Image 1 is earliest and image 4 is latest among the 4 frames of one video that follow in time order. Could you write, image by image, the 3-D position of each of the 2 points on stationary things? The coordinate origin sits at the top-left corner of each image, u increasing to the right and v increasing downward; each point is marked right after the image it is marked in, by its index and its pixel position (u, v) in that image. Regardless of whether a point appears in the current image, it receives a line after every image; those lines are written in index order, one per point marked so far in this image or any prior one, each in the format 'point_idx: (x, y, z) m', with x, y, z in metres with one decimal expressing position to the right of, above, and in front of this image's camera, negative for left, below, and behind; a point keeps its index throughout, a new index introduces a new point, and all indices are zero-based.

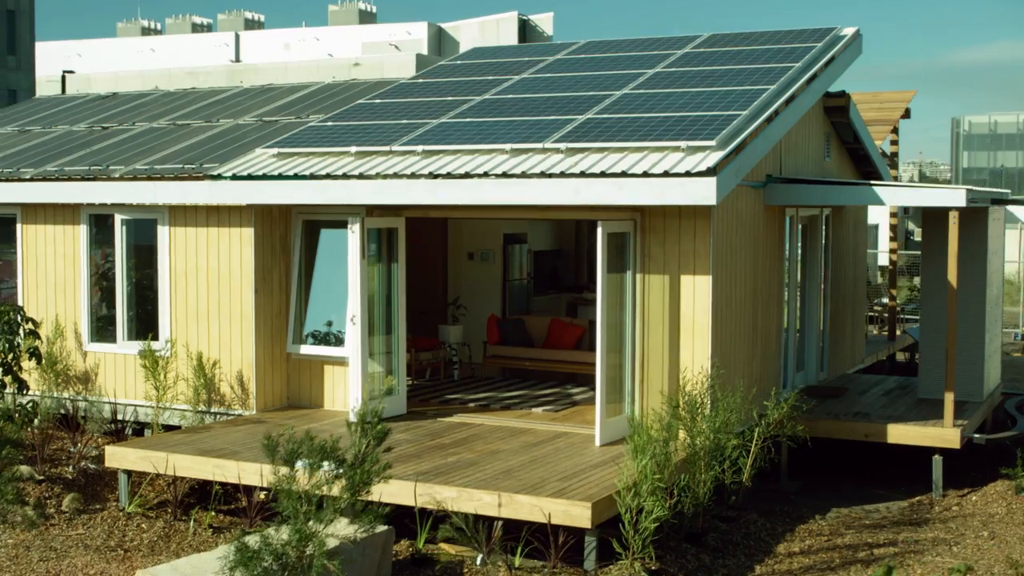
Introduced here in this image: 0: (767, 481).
0: (+2.6, -1.9, +11.1) m
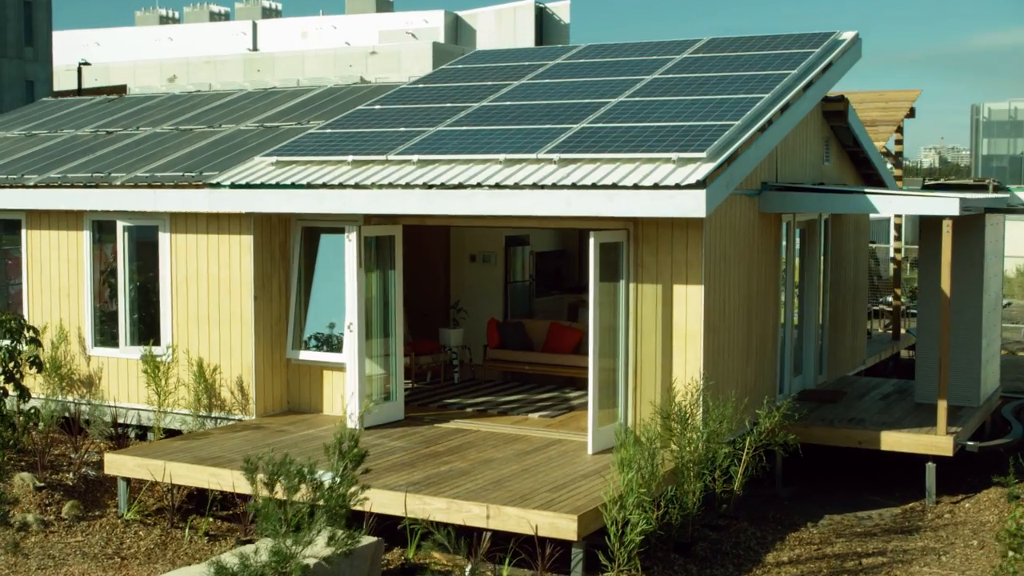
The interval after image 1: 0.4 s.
0: (+2.5, -2.0, +11.2) m
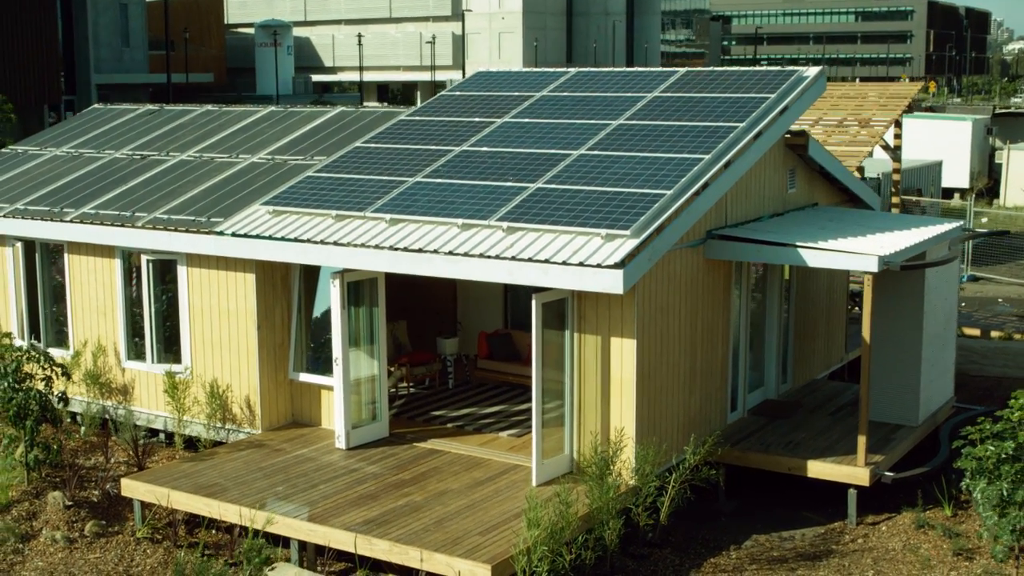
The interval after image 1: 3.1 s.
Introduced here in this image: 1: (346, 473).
0: (+2.1, -2.4, +12.5) m
1: (-1.7, -1.9, +11.7) m
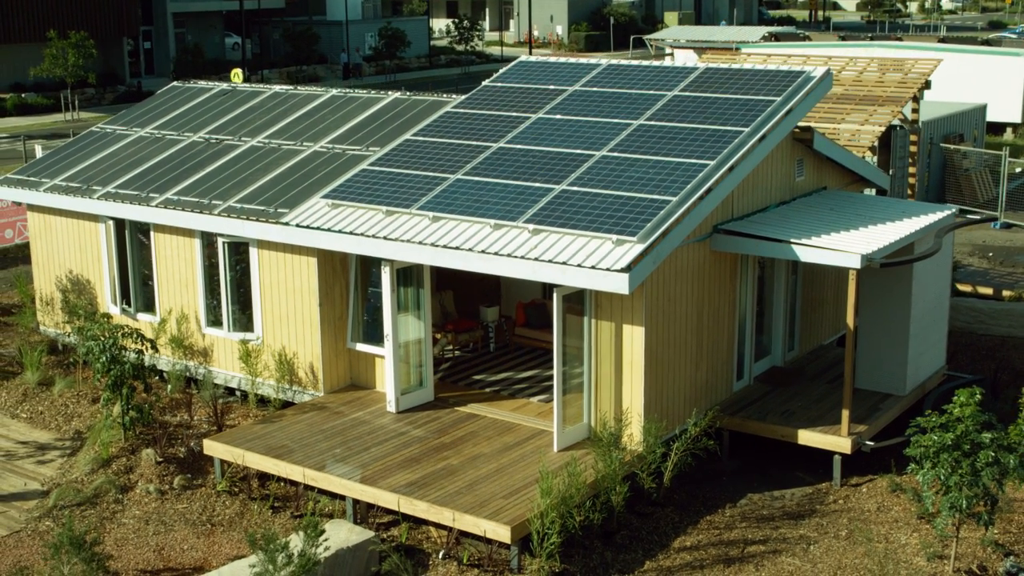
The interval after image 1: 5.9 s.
0: (+2.5, -2.2, +14.2) m
1: (-1.4, -1.8, +13.6) m
